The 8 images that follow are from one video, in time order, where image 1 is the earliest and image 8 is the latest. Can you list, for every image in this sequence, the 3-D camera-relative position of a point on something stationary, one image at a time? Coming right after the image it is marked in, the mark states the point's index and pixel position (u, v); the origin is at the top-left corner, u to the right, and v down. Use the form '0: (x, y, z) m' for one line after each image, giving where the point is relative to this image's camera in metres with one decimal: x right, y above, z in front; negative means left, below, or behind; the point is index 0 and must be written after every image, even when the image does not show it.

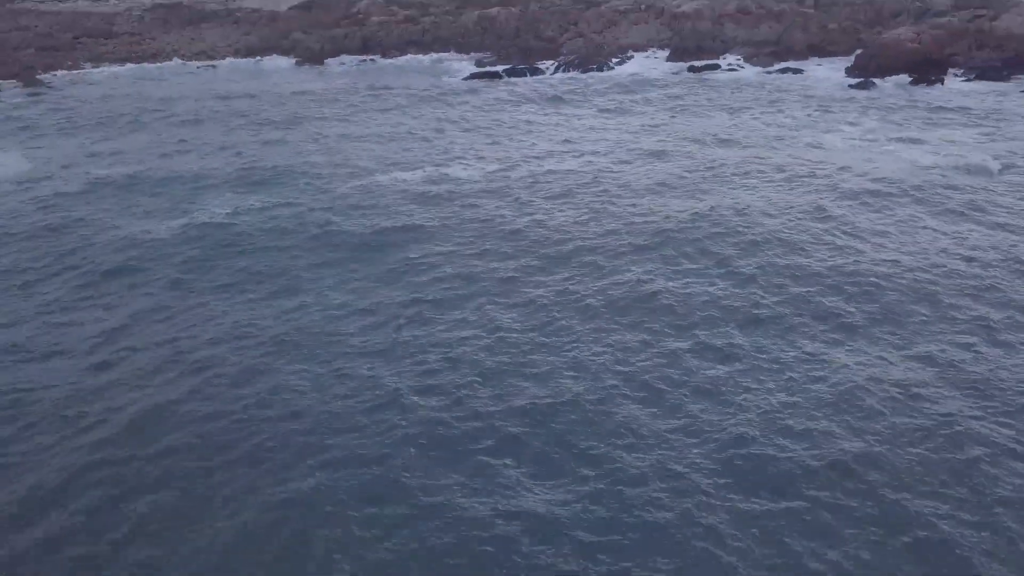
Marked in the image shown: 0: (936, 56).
0: (+10.2, +5.6, +19.5) m
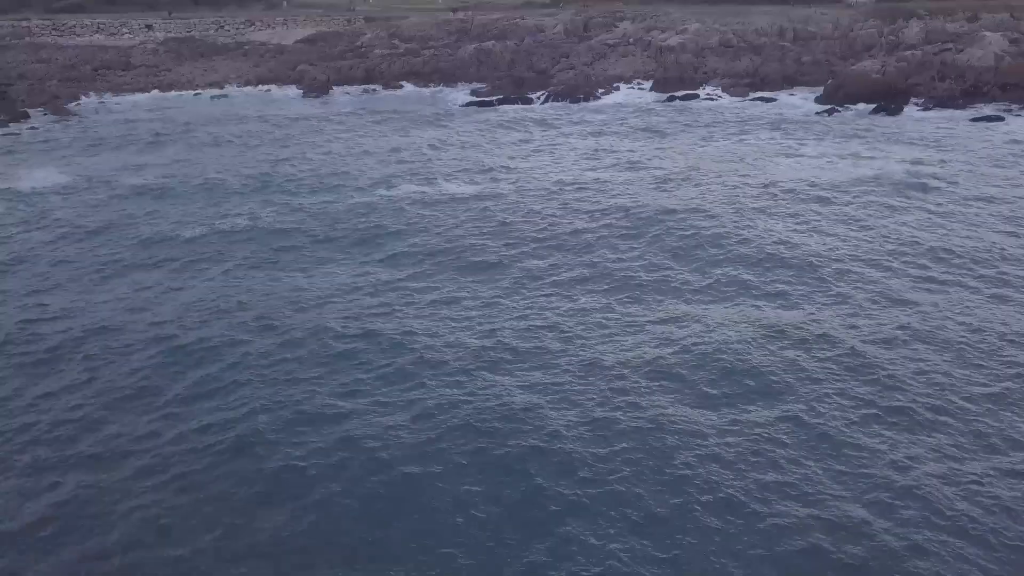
0: (+10.0, +5.2, +21.0) m
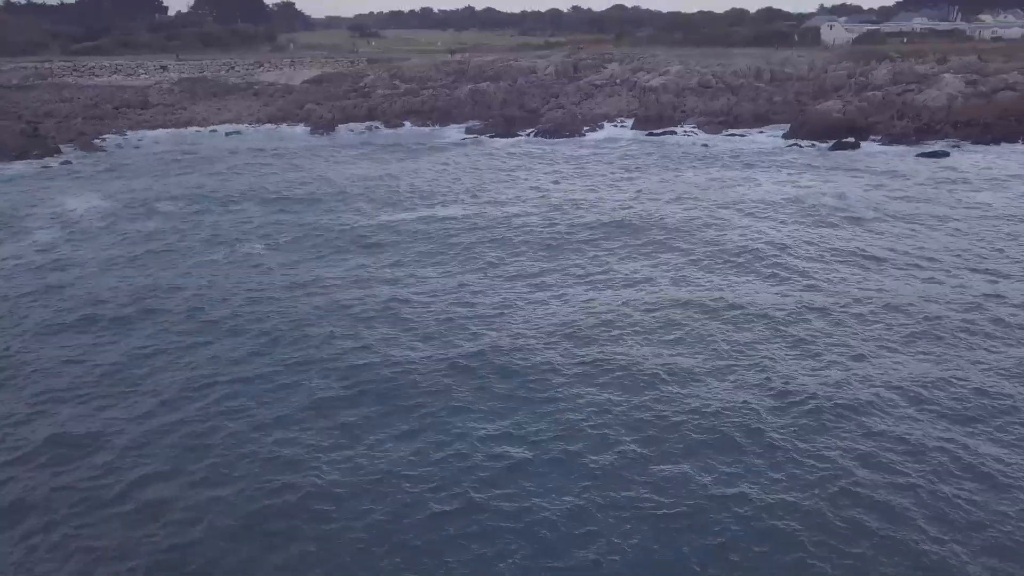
0: (+9.7, +4.6, +22.8) m
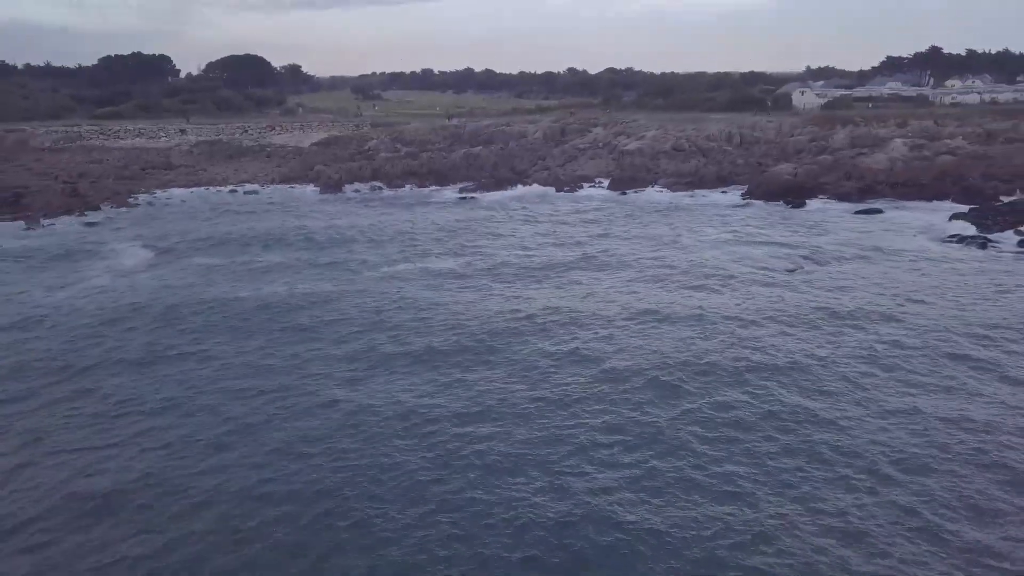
0: (+9.3, +3.2, +25.7) m
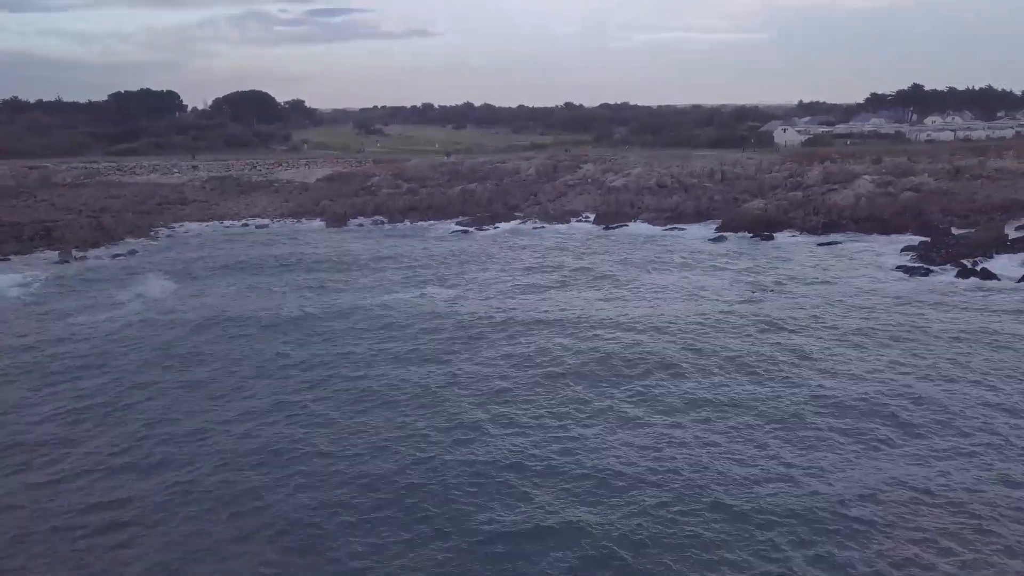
0: (+9.0, +2.3, +27.8) m
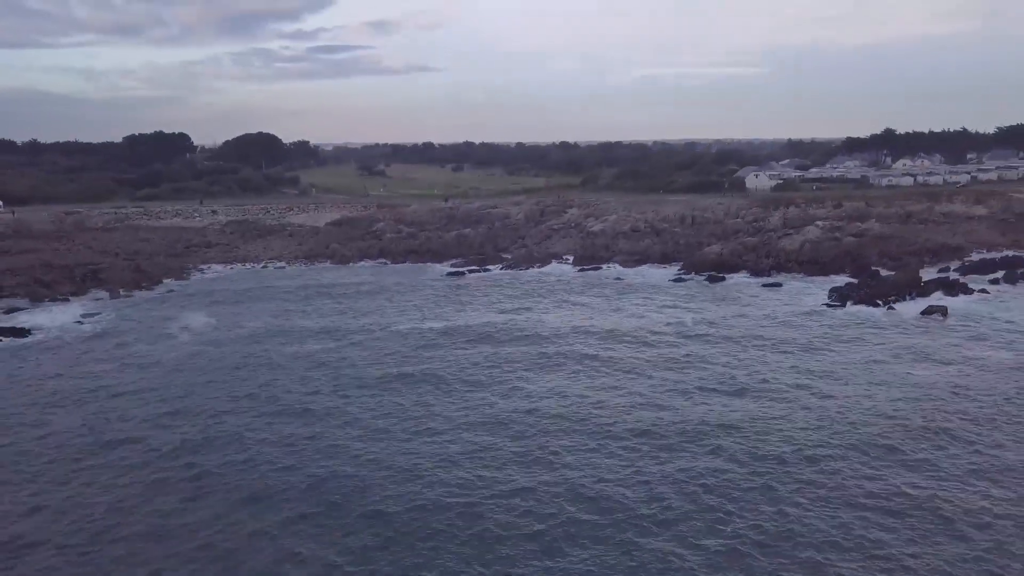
0: (+8.5, +1.0, +31.9) m
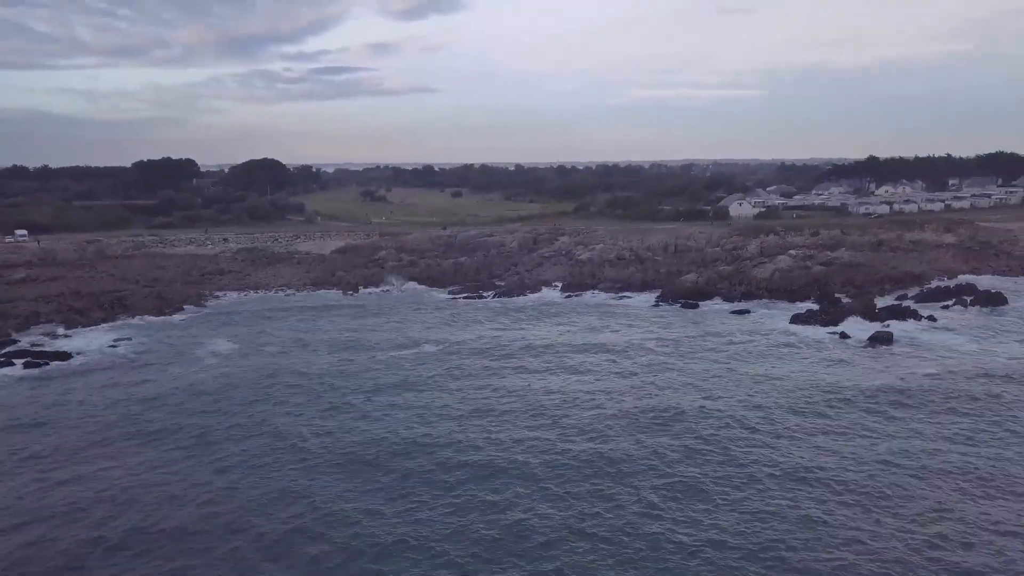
0: (+8.2, -0.1, +34.6) m
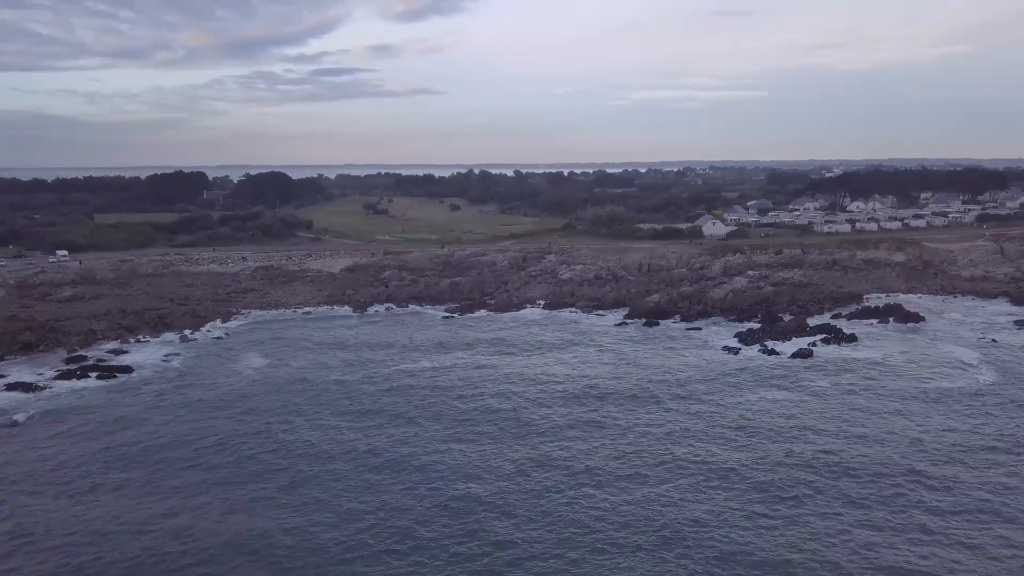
0: (+7.6, -1.1, +40.0) m
